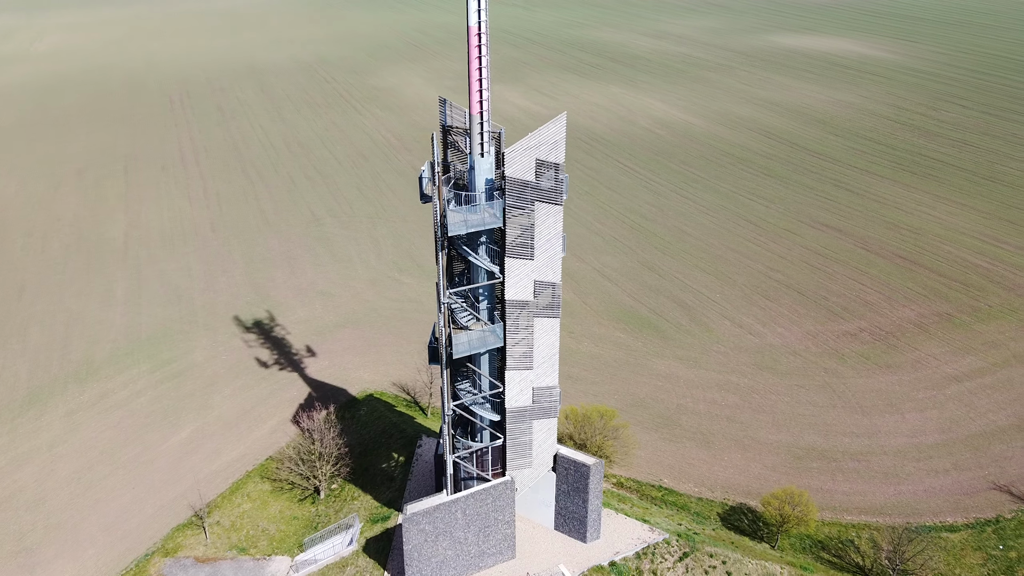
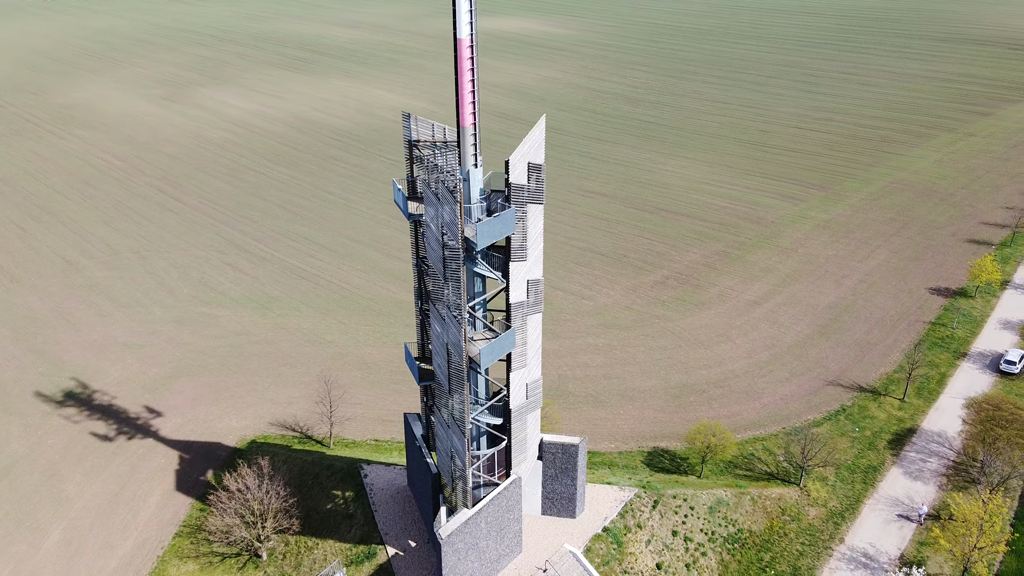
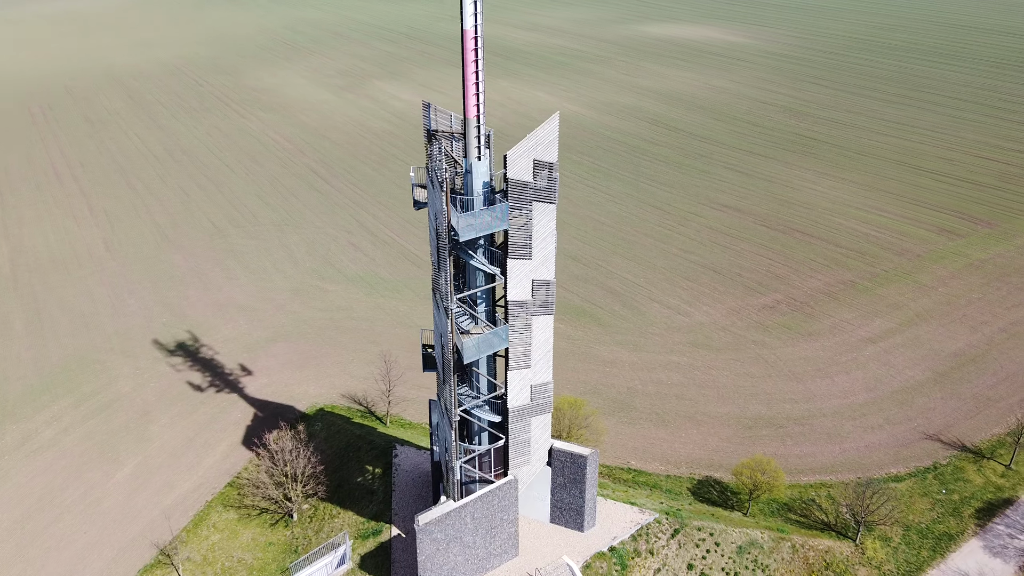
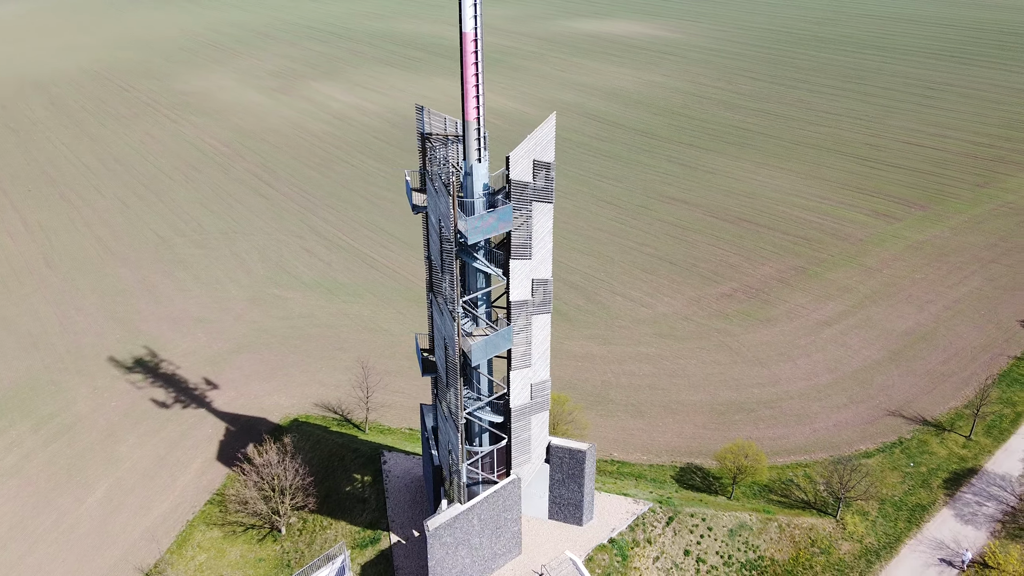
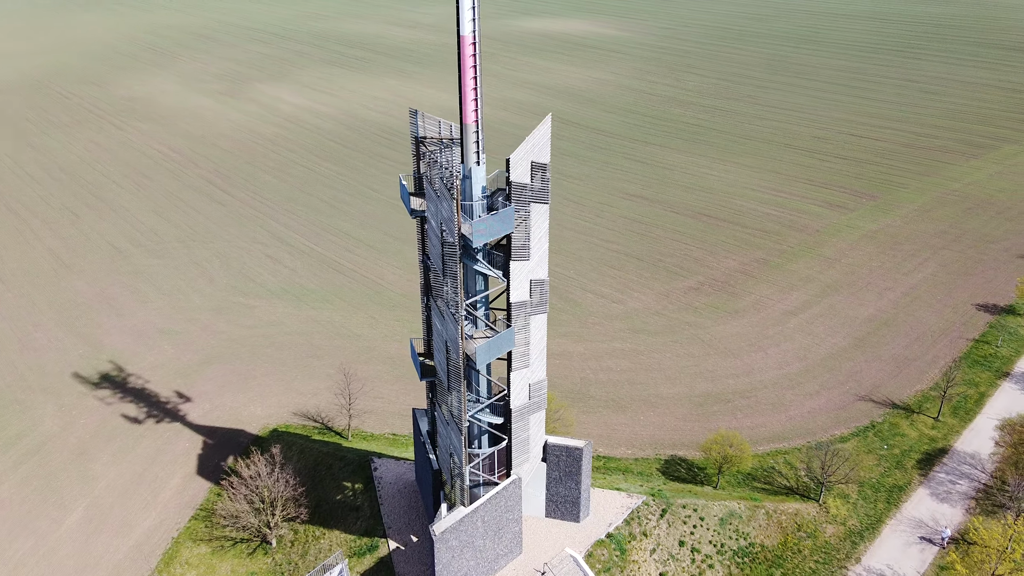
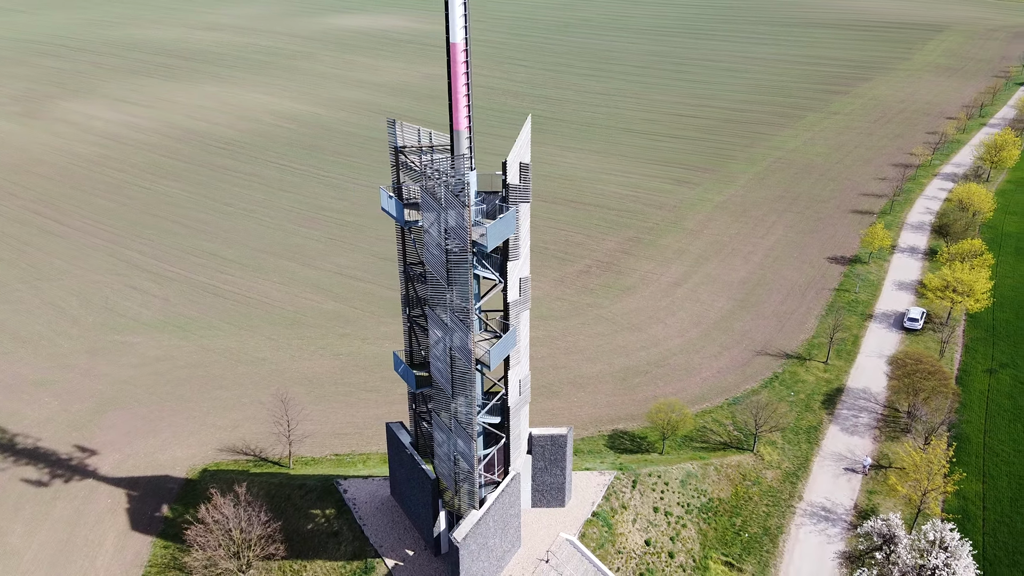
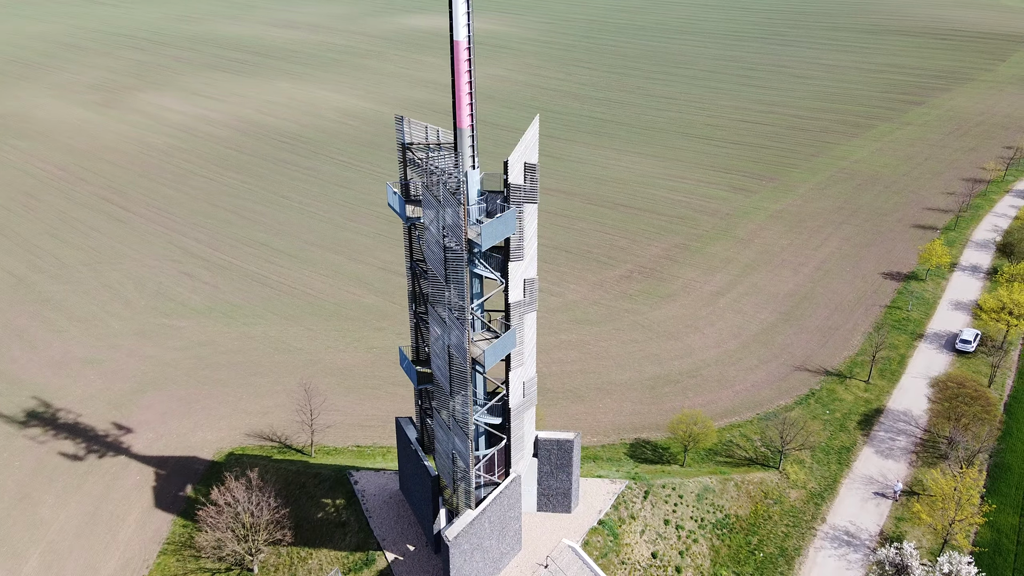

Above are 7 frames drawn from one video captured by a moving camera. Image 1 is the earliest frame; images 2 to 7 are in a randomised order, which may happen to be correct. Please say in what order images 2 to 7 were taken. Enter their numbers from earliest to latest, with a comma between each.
3, 4, 5, 2, 7, 6
